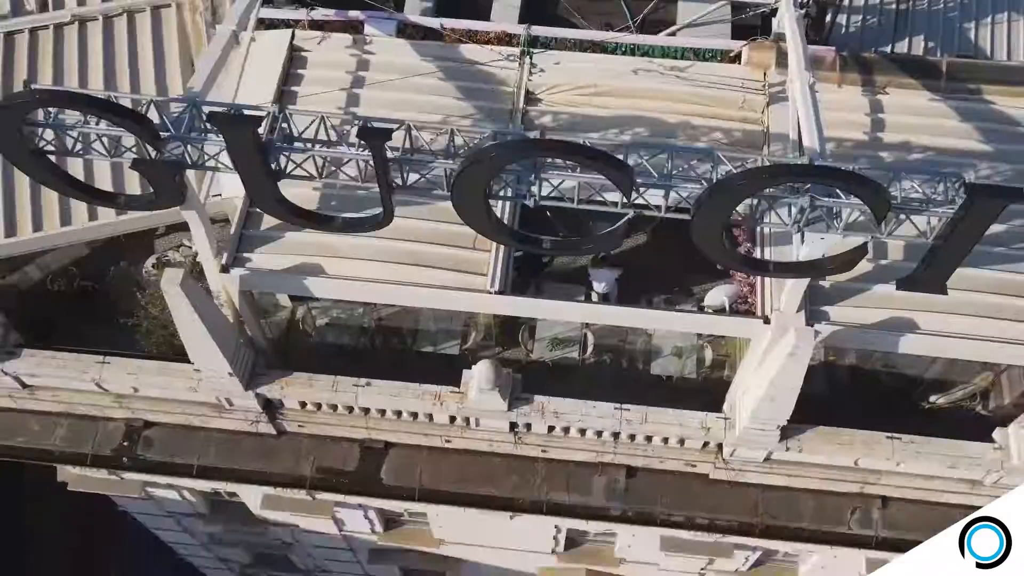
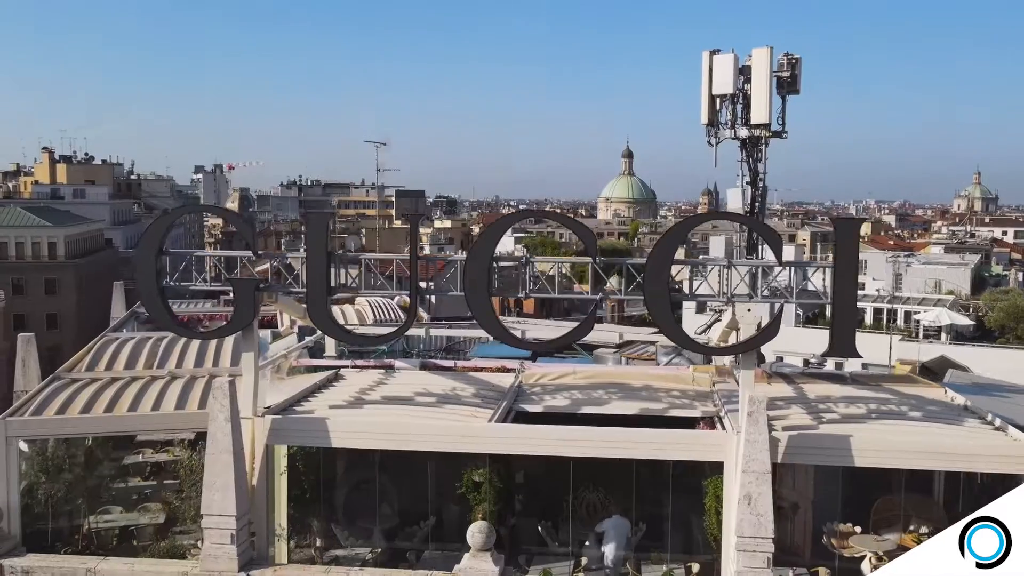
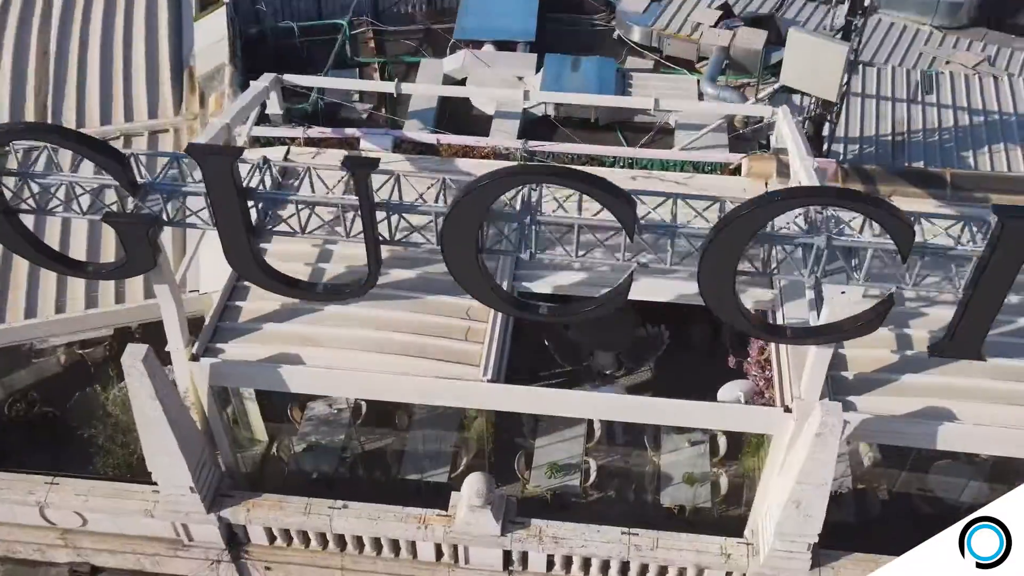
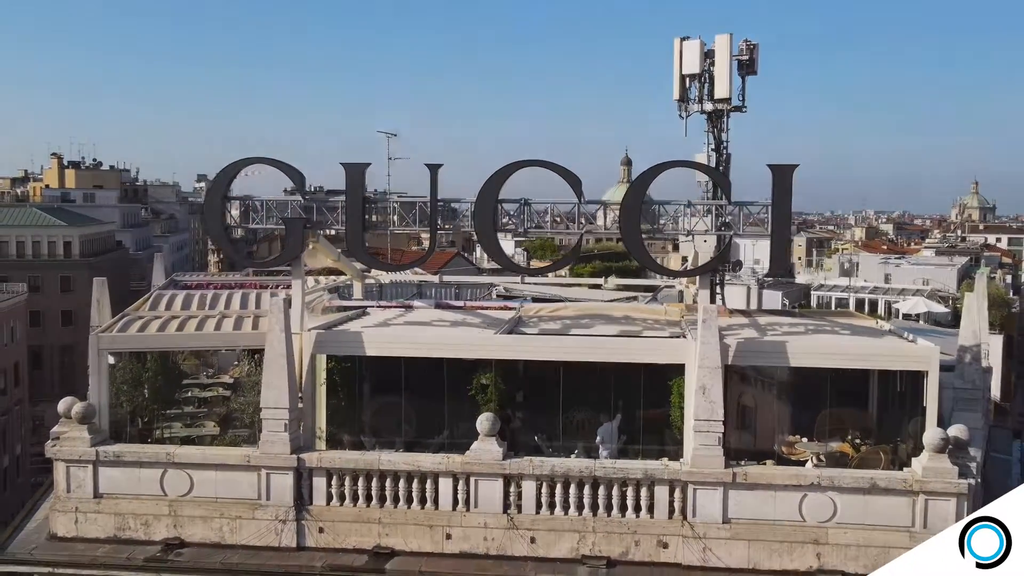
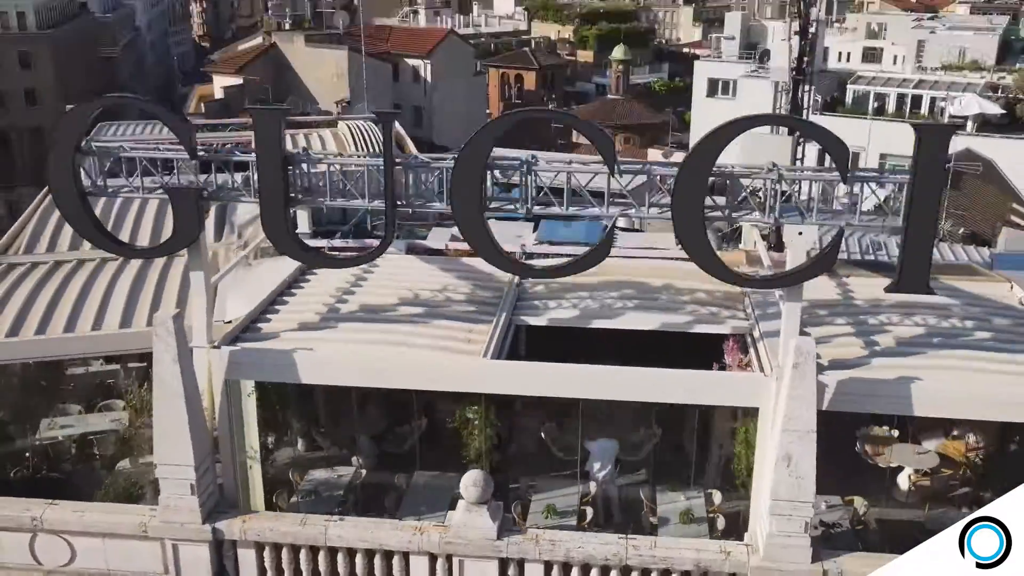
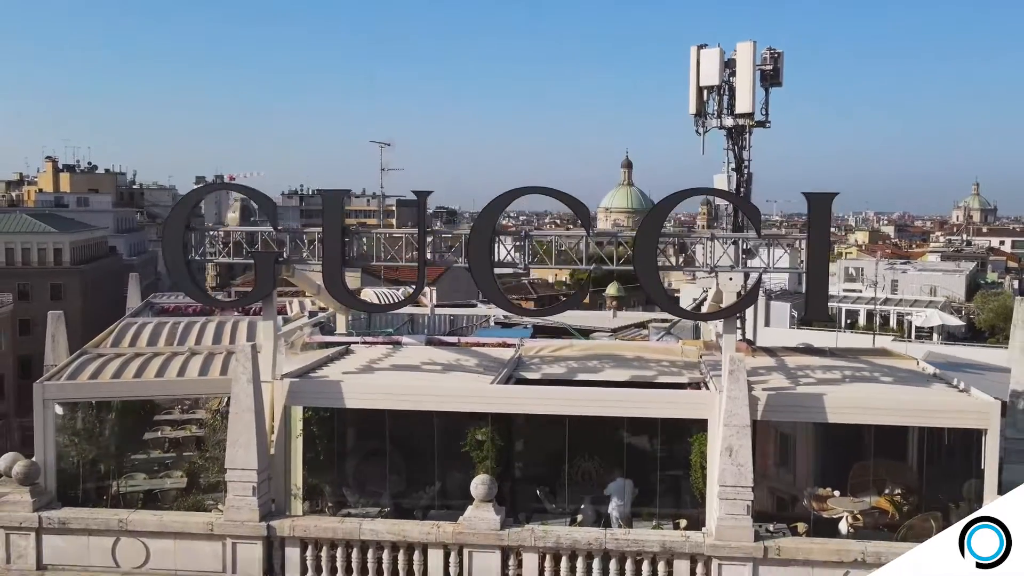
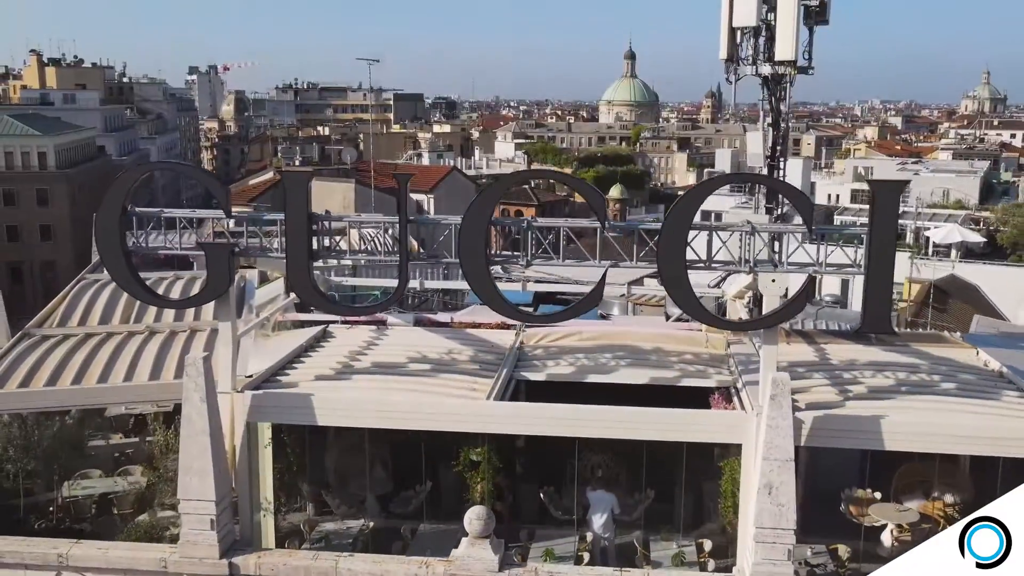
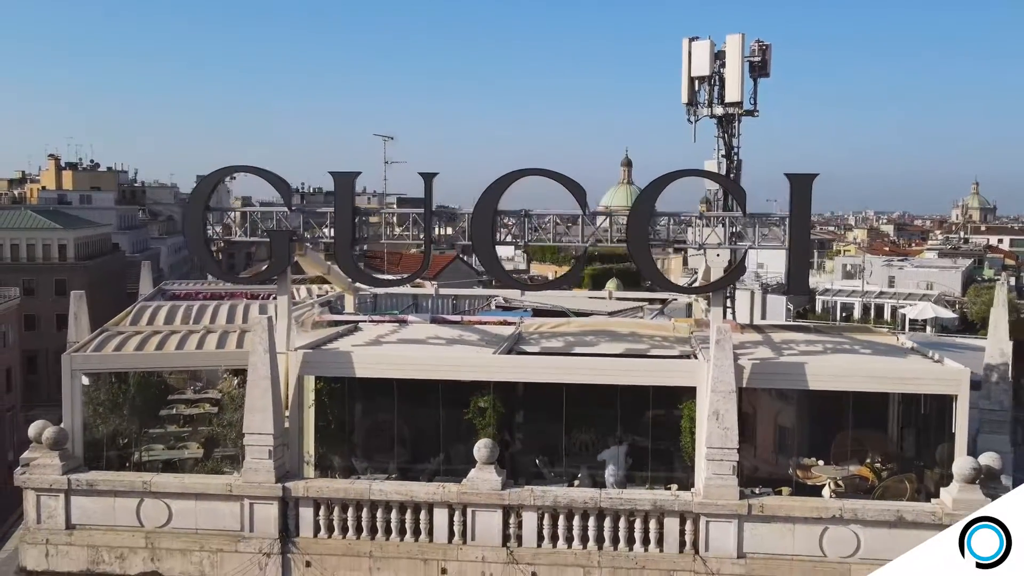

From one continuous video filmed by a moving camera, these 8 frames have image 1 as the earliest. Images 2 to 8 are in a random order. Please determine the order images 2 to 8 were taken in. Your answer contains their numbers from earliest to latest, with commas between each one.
3, 5, 7, 2, 6, 8, 4
